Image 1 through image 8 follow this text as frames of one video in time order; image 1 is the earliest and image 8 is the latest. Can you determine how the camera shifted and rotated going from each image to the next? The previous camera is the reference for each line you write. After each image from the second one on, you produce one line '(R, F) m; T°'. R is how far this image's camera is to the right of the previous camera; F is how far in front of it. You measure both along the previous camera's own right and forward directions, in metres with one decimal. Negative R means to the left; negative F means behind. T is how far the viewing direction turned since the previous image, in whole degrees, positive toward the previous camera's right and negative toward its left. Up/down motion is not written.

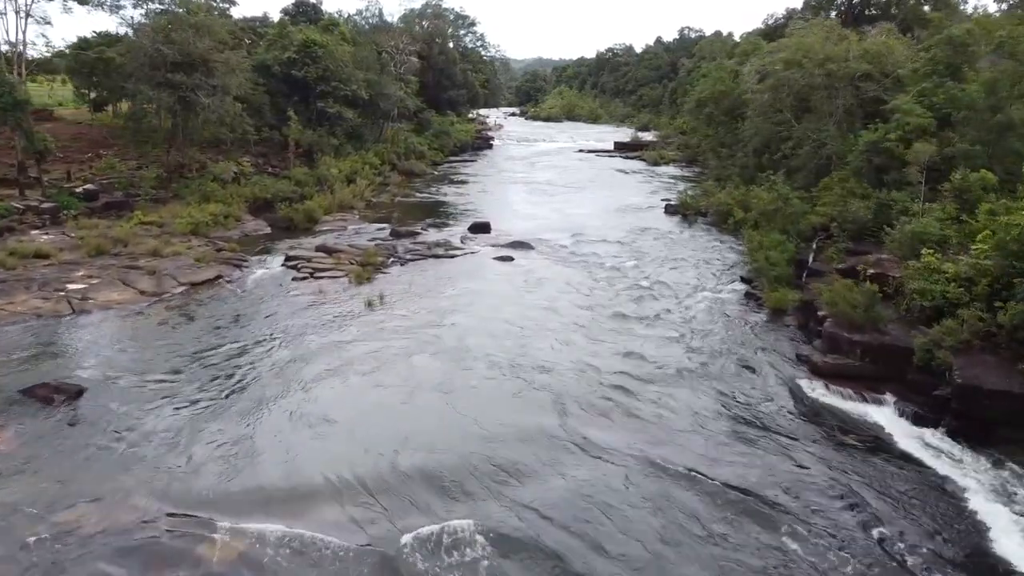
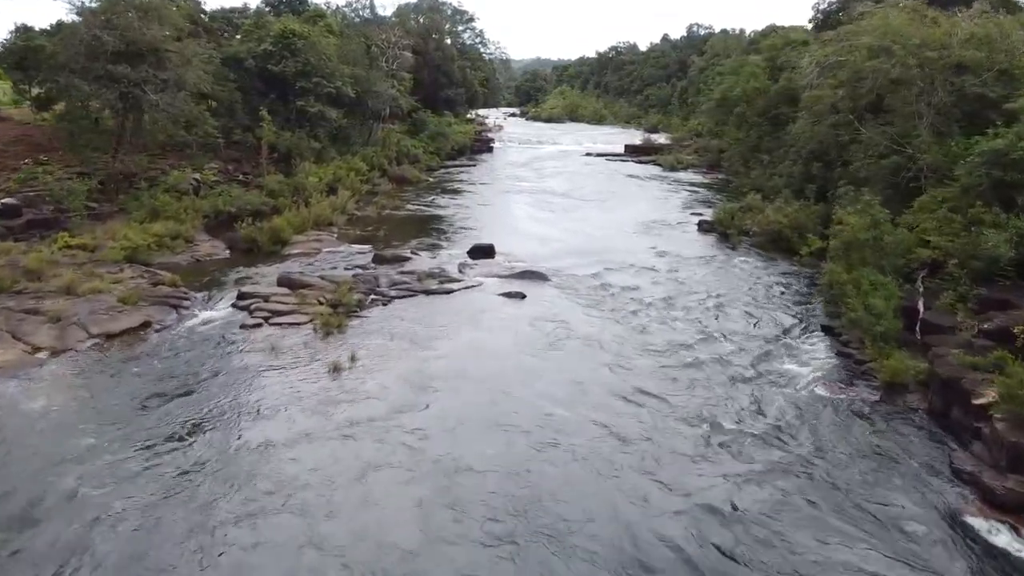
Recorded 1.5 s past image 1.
(-0.3, +4.1) m; 0°
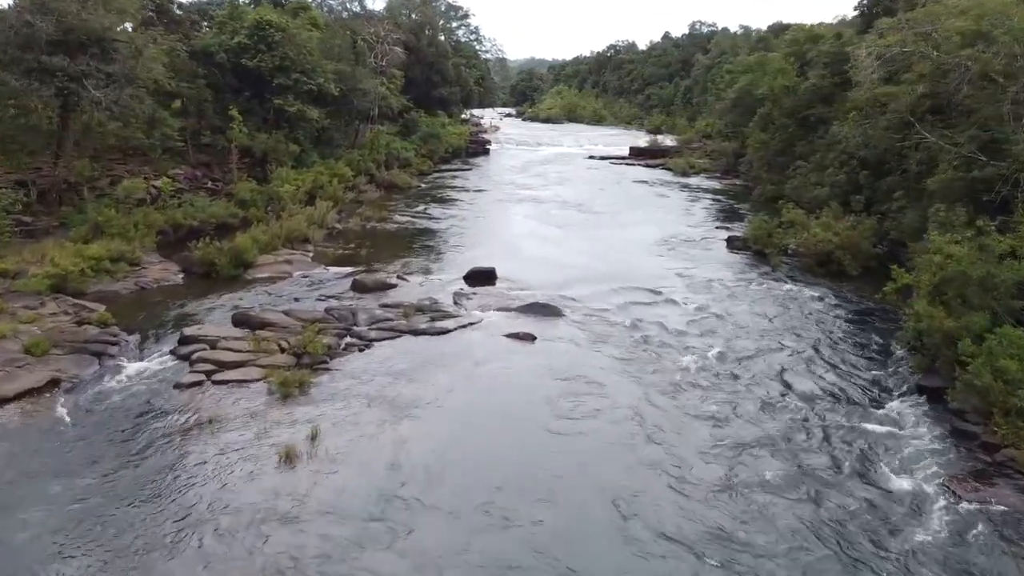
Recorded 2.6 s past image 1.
(-0.2, +3.0) m; 0°
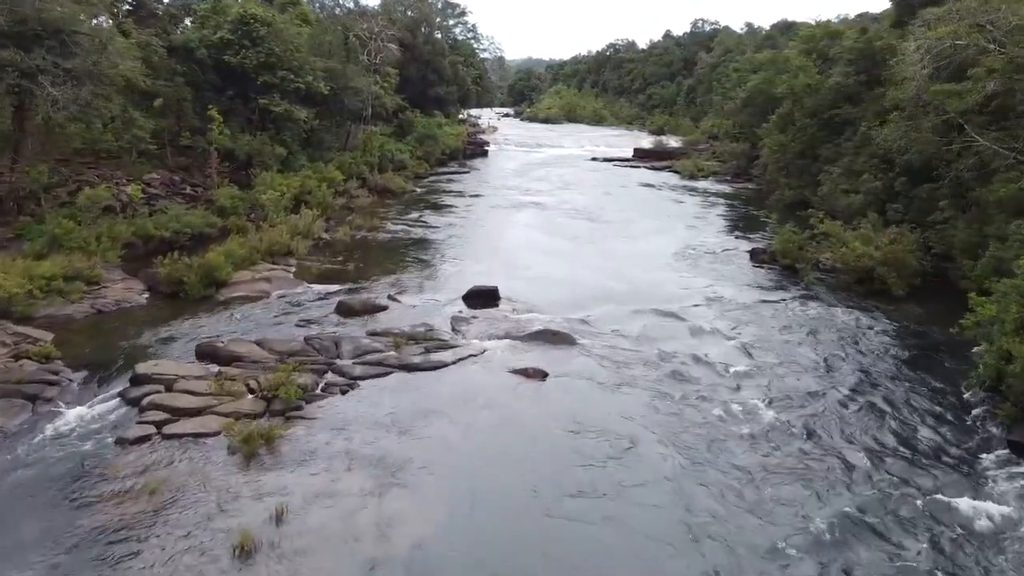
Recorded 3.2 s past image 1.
(-0.2, +1.8) m; 0°
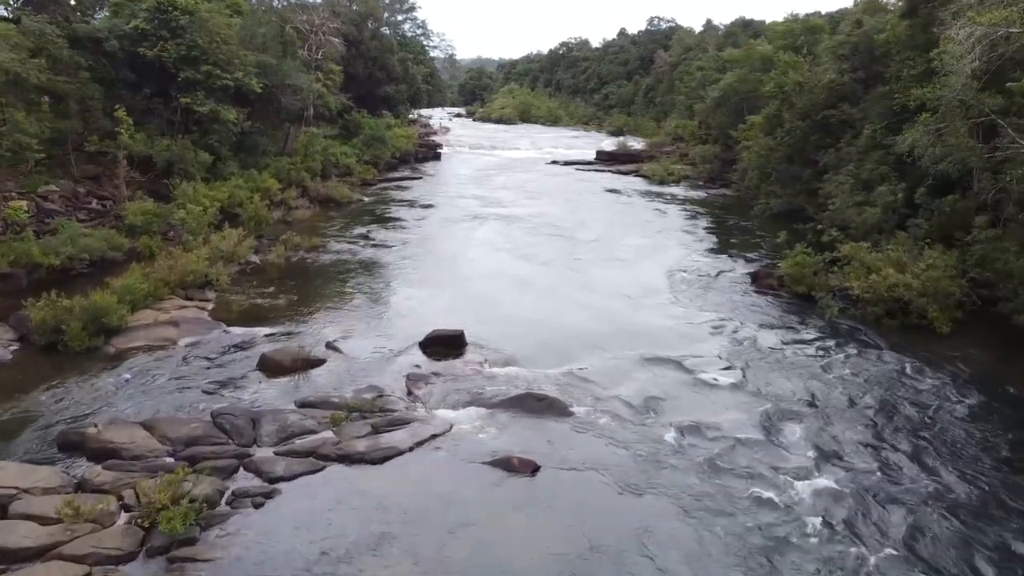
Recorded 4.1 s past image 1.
(-0.3, +2.9) m; +3°
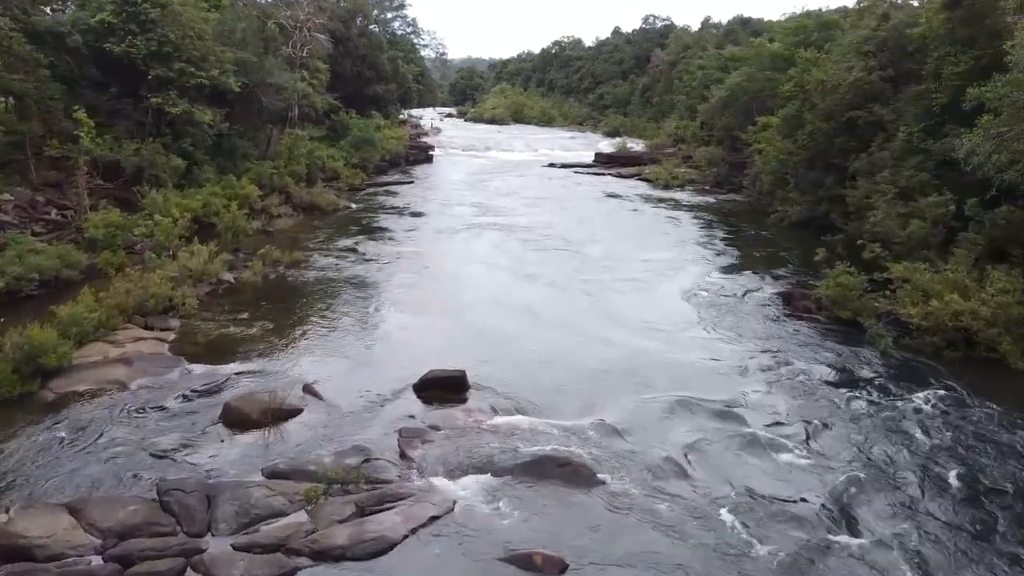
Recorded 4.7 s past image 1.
(-0.2, +1.8) m; +1°
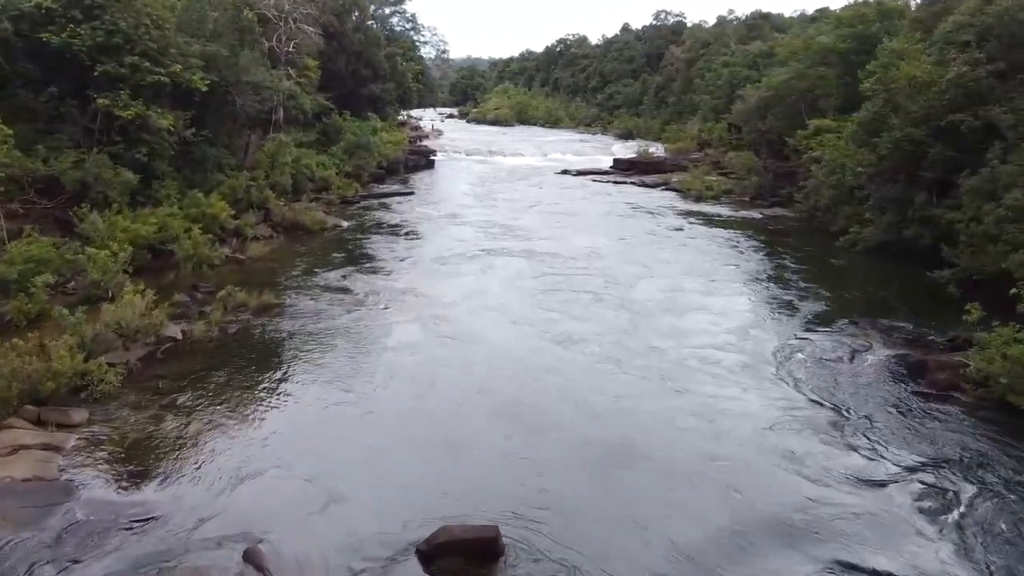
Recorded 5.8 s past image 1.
(-0.5, +3.7) m; 0°
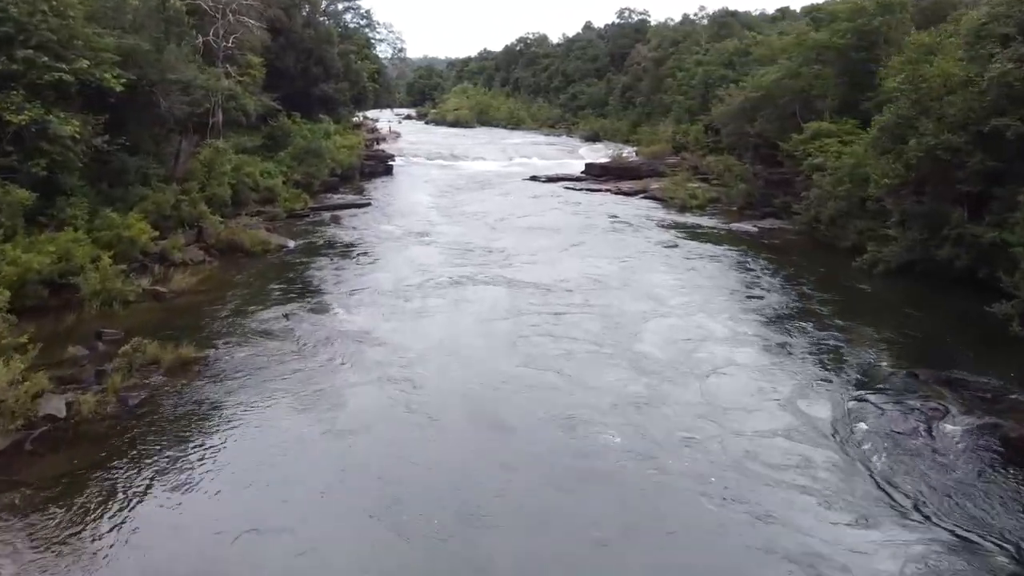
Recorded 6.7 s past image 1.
(-0.3, +2.7) m; +3°
